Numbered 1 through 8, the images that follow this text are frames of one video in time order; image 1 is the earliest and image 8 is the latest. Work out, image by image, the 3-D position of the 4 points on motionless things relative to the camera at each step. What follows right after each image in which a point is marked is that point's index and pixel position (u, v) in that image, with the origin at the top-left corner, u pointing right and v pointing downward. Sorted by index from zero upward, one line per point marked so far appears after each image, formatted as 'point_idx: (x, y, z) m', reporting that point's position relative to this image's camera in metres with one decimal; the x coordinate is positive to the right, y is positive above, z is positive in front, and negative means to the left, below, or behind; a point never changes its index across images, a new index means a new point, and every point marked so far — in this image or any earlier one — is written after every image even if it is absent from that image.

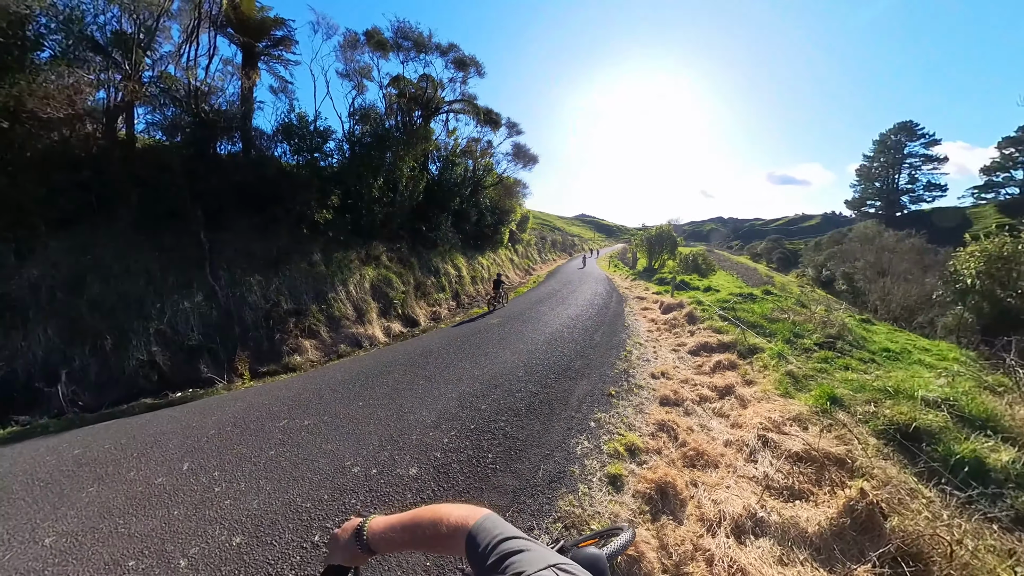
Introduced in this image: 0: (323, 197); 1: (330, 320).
0: (-5.7, +2.8, +10.0) m
1: (-5.2, -0.9, +9.2) m
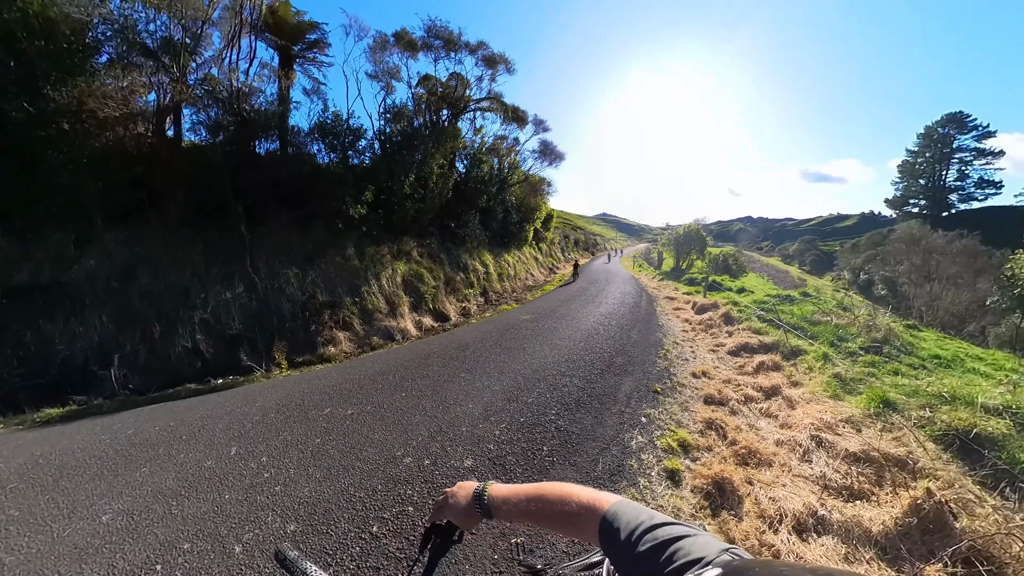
0: (-4.7, +3.0, +10.2) m
1: (-4.3, -0.7, +9.3) m
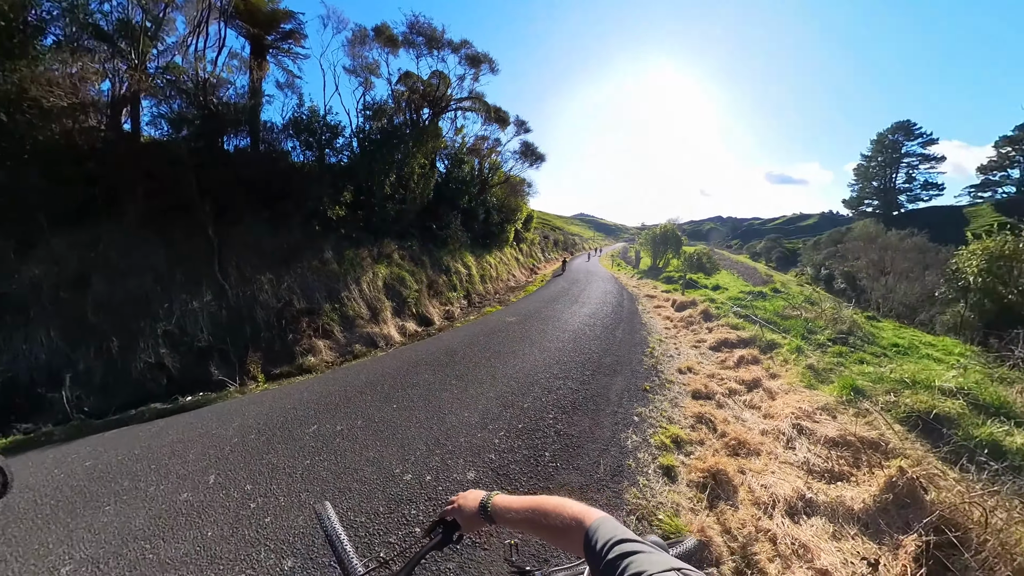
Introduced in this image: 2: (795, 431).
0: (-5.2, +2.8, +9.8) m
1: (-4.7, -0.9, +9.0) m
2: (+4.5, -2.2, +5.1) m
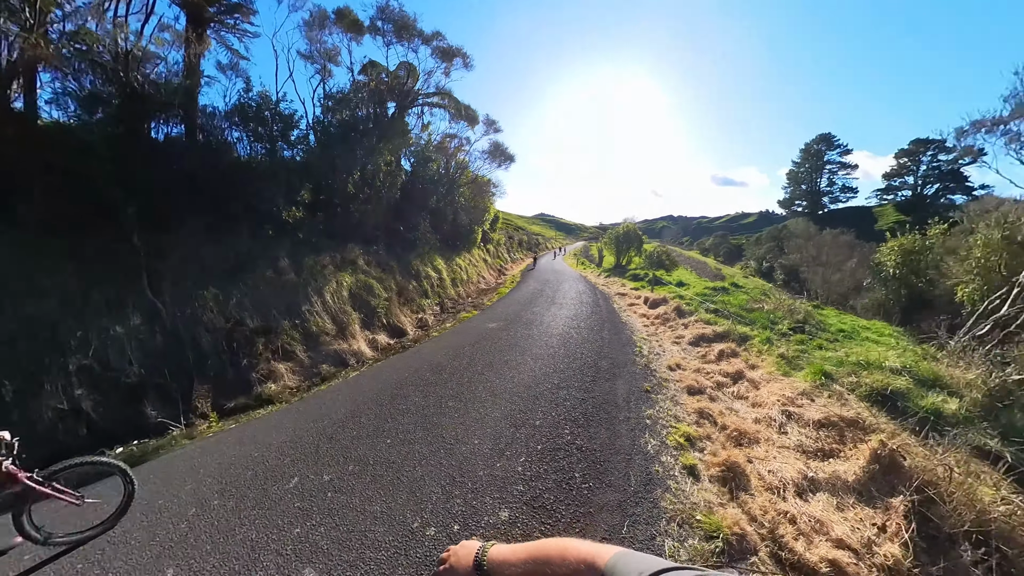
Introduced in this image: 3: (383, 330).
0: (-5.9, +2.5, +8.7) m
1: (-5.0, -1.2, +8.0) m
2: (+4.7, -2.2, +5.6) m
3: (-3.8, -1.2, +9.7) m
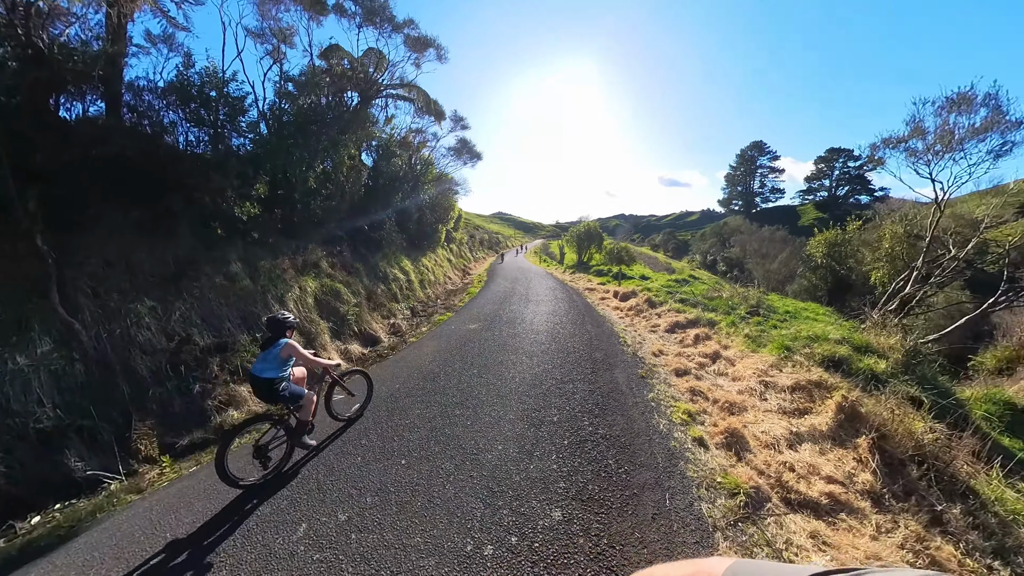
0: (-6.3, +2.3, +7.5) m
1: (-5.2, -1.3, +7.0) m
2: (+4.8, -1.9, +6.4) m
3: (-4.3, -1.4, +8.9) m
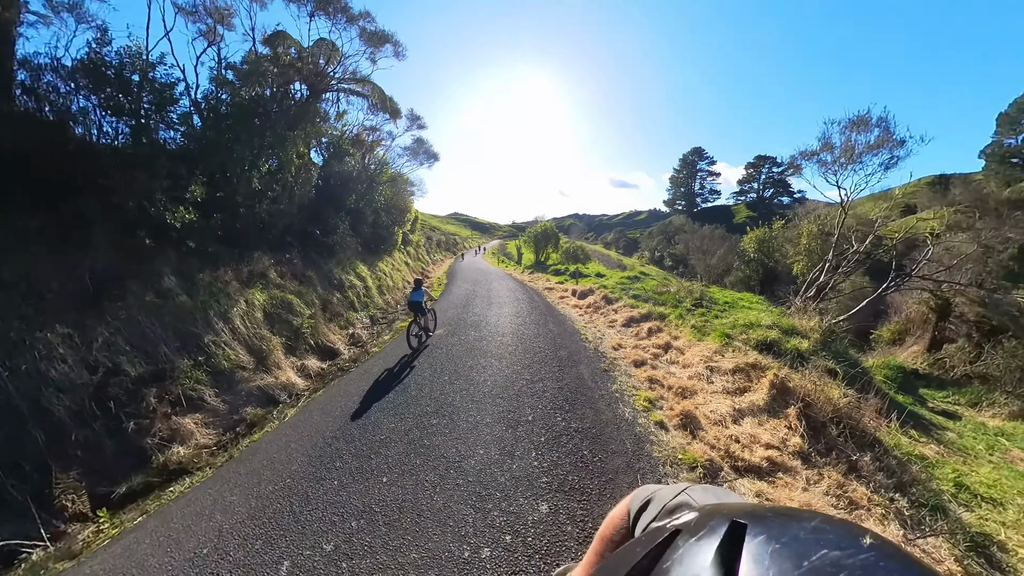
0: (-6.9, +1.9, +6.6) m
1: (-5.6, -1.6, +6.2) m
2: (+4.4, -1.8, +7.1) m
3: (-5.1, -1.6, +8.2) m
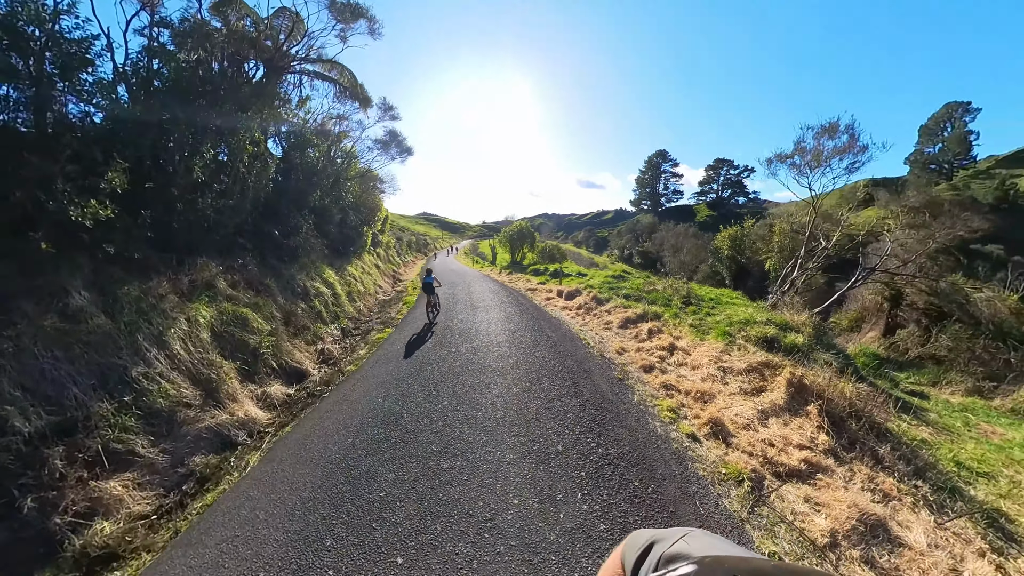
0: (-6.7, +1.6, +5.0) m
1: (-5.3, -1.9, +4.9) m
2: (+4.5, -1.8, +7.0) m
3: (-5.0, -1.9, +6.9) m
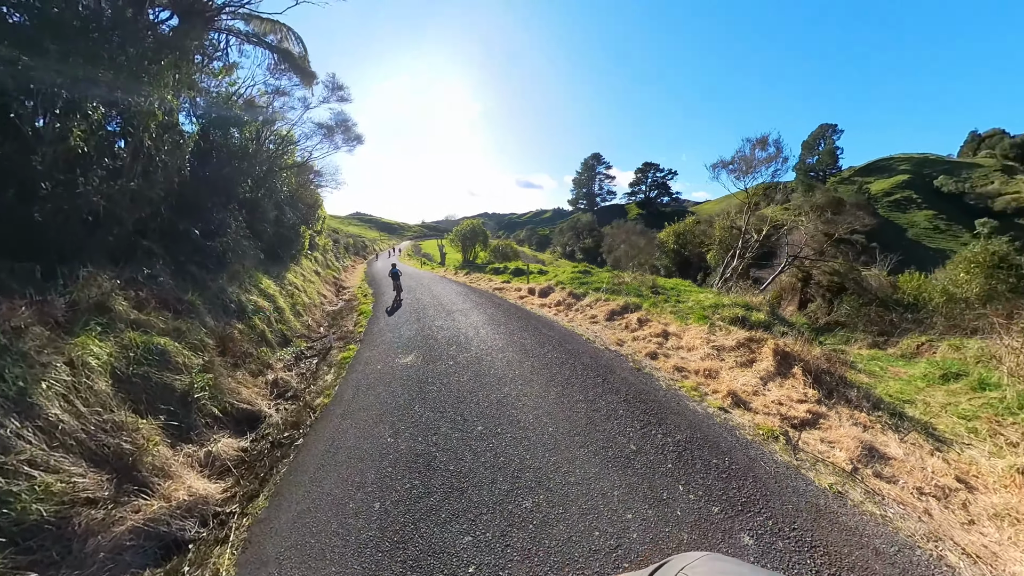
0: (-5.7, +1.3, +2.6) m
1: (-4.1, -2.2, +2.9) m
2: (+4.8, -1.5, +7.4) m
3: (-4.3, -2.1, +4.9) m
